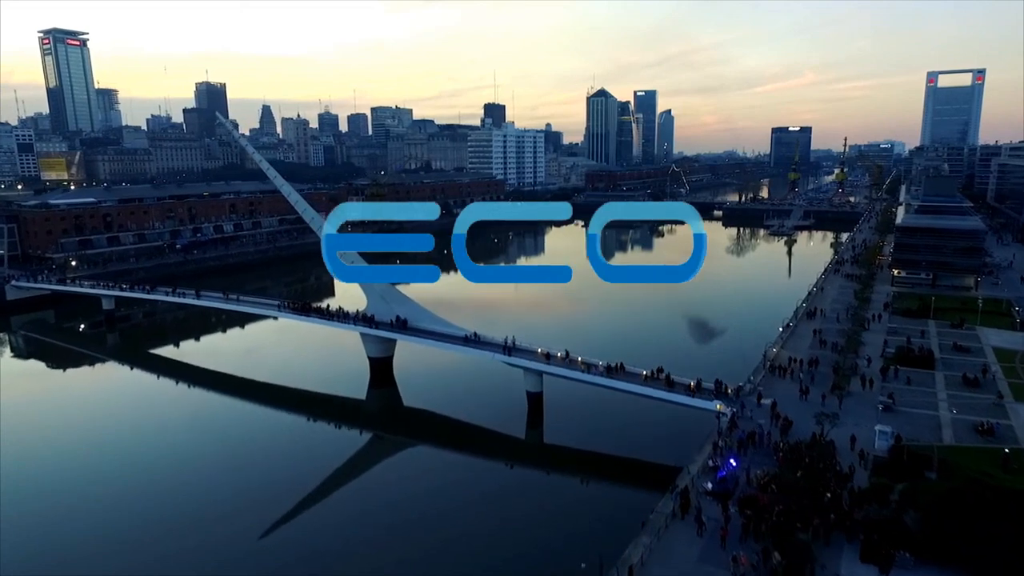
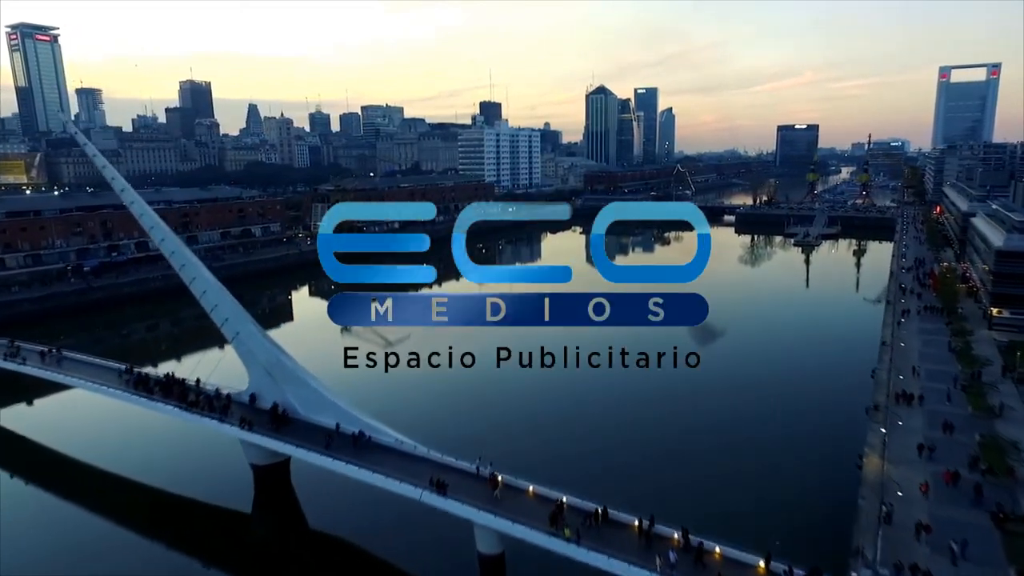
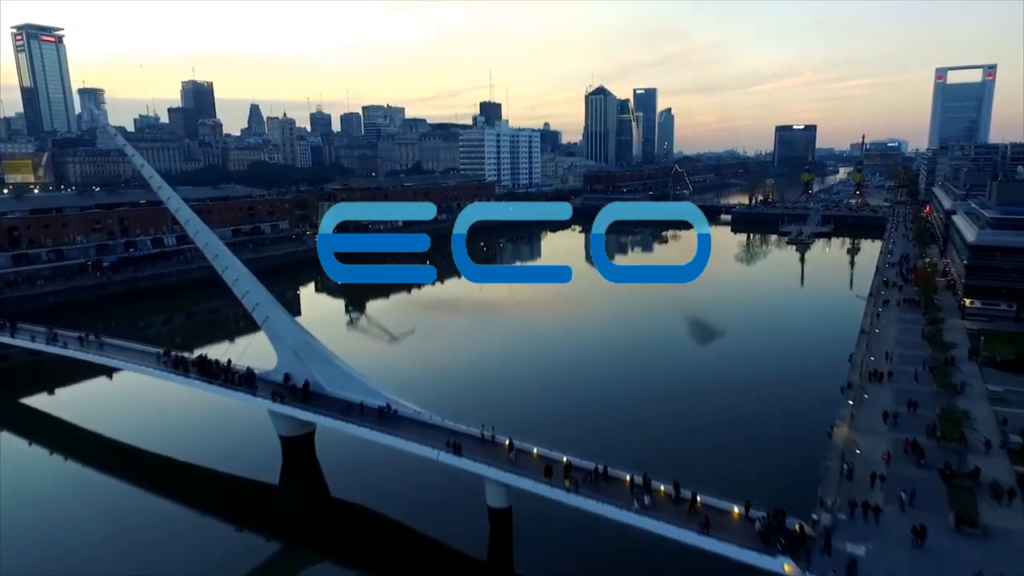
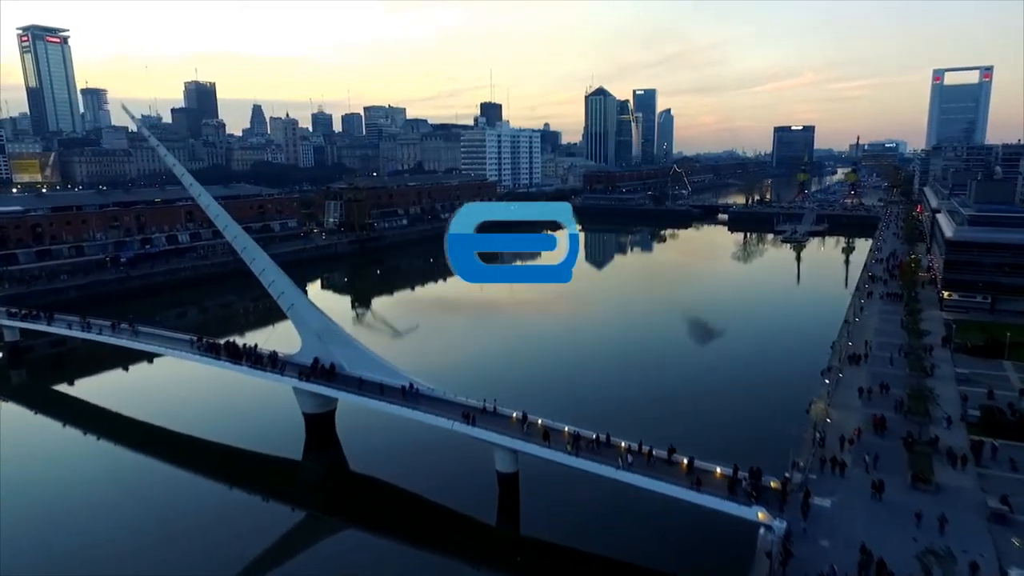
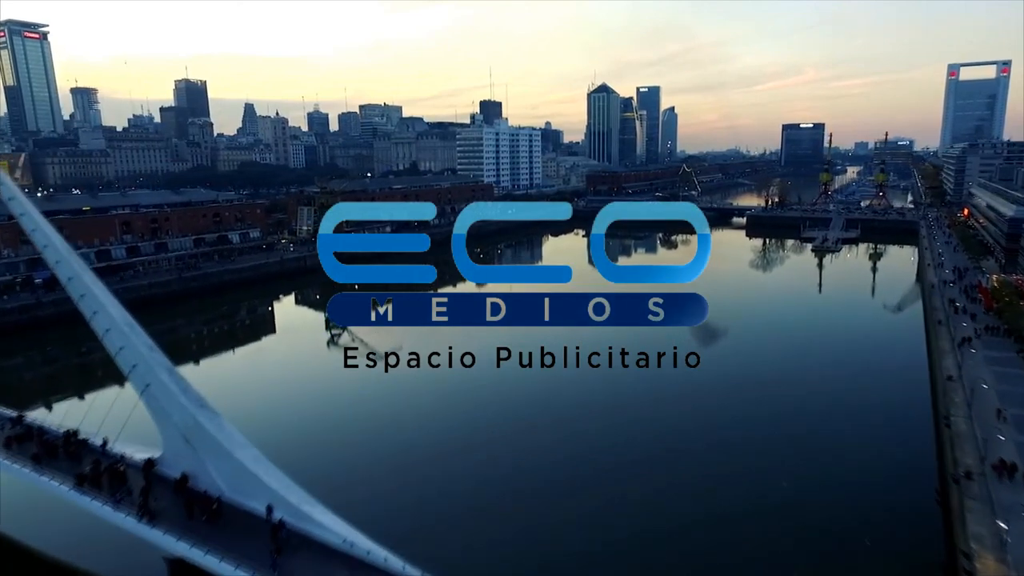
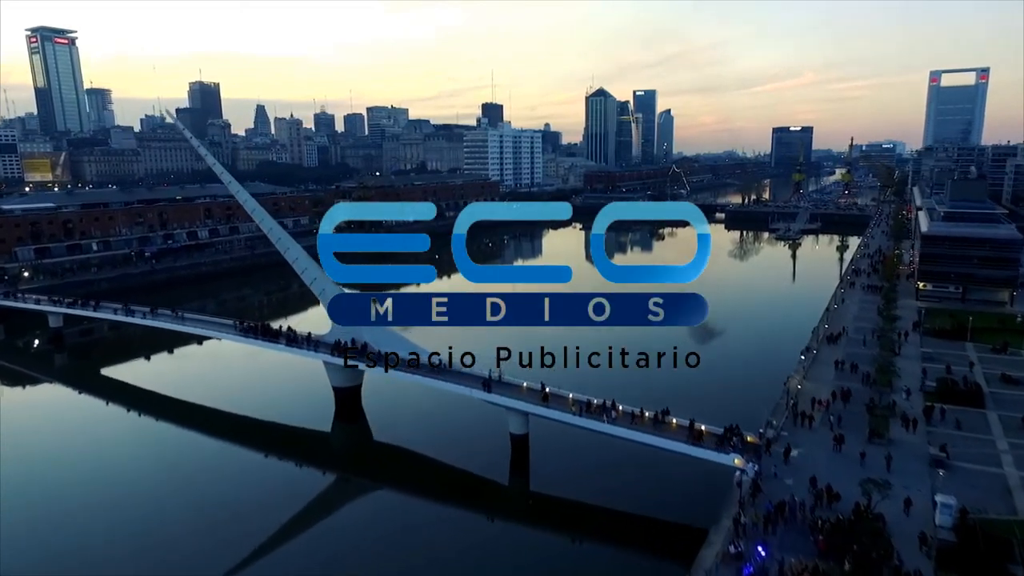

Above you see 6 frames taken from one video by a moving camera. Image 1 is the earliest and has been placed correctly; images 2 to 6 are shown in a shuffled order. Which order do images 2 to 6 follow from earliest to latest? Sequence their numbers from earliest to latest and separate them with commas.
6, 4, 3, 2, 5
